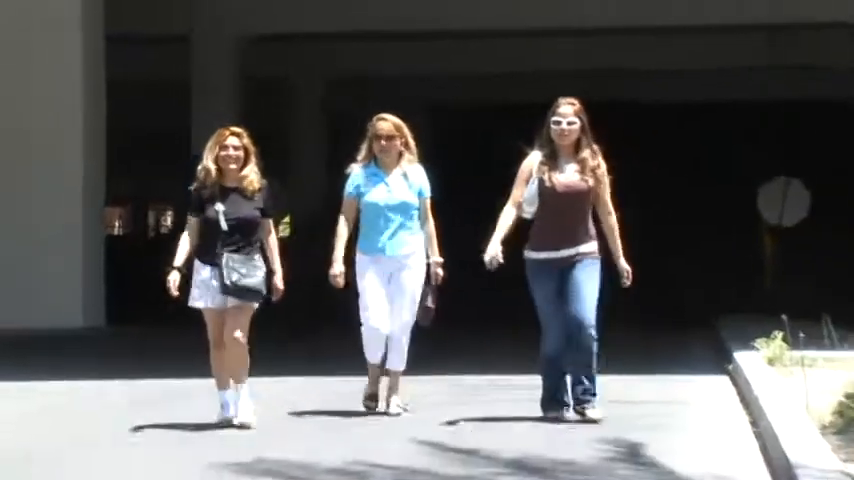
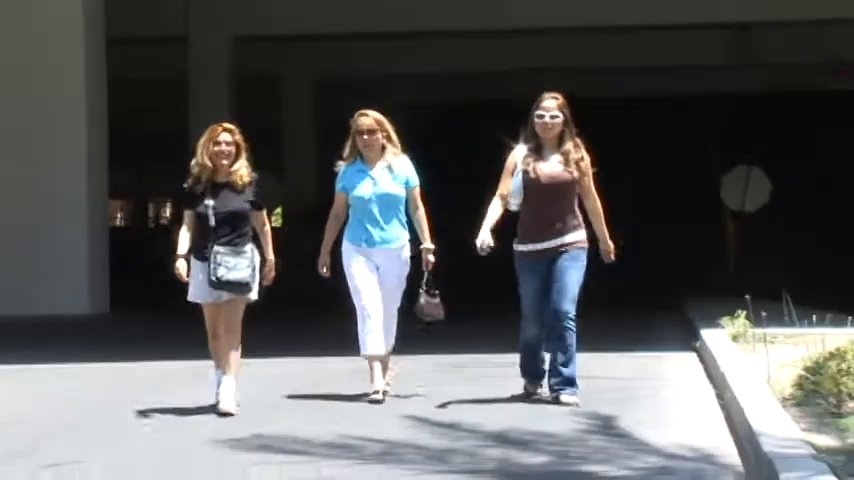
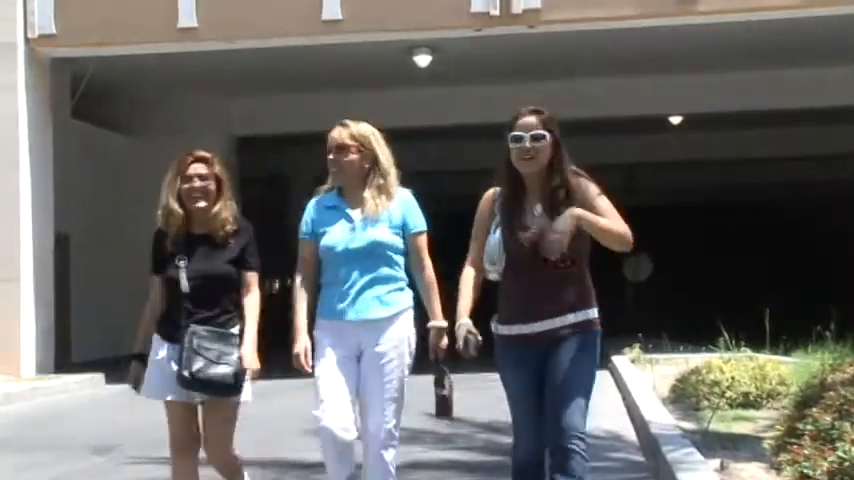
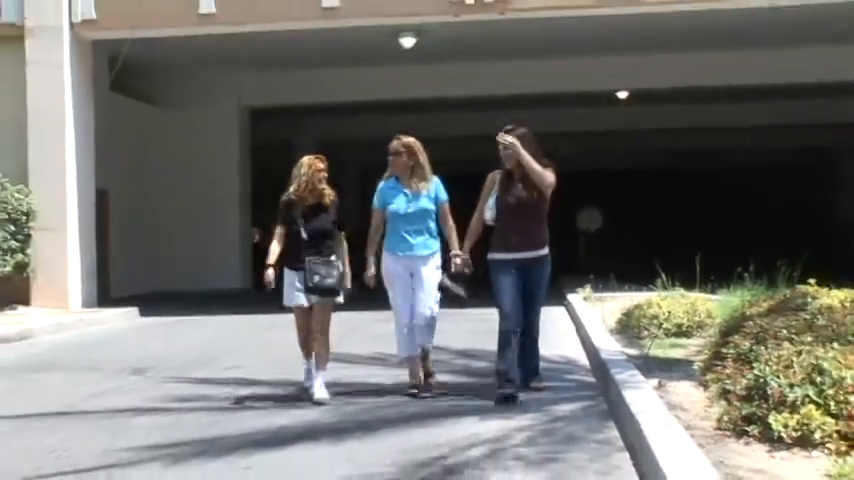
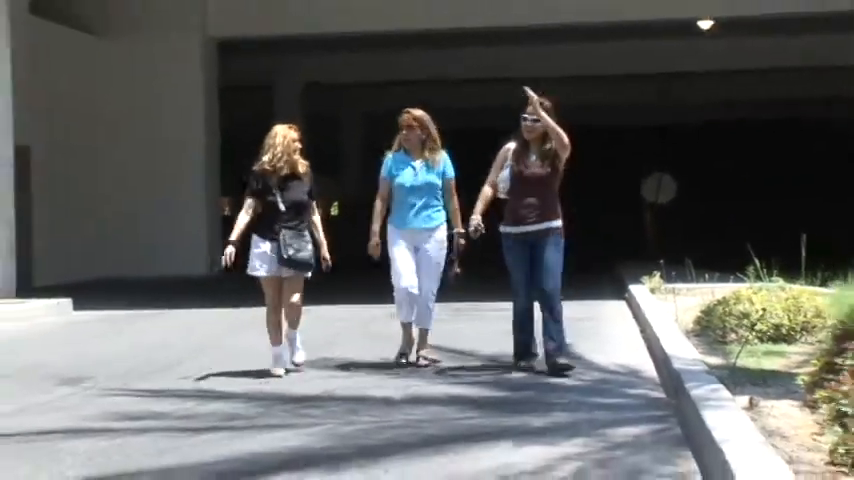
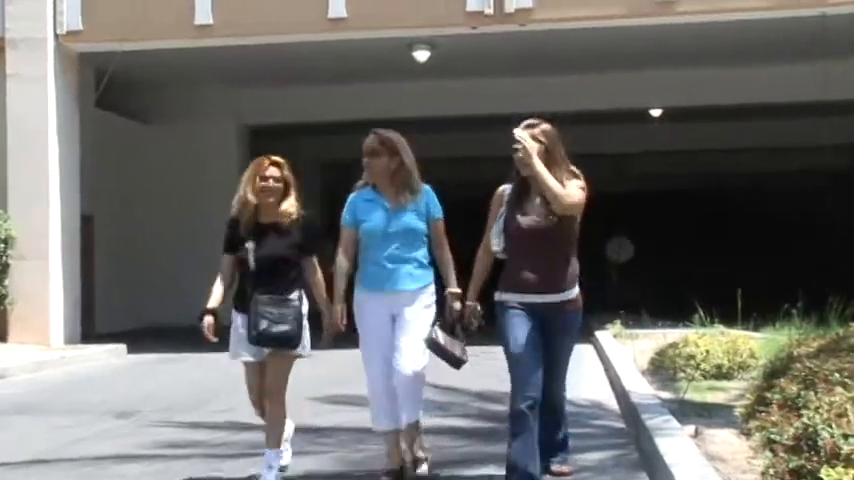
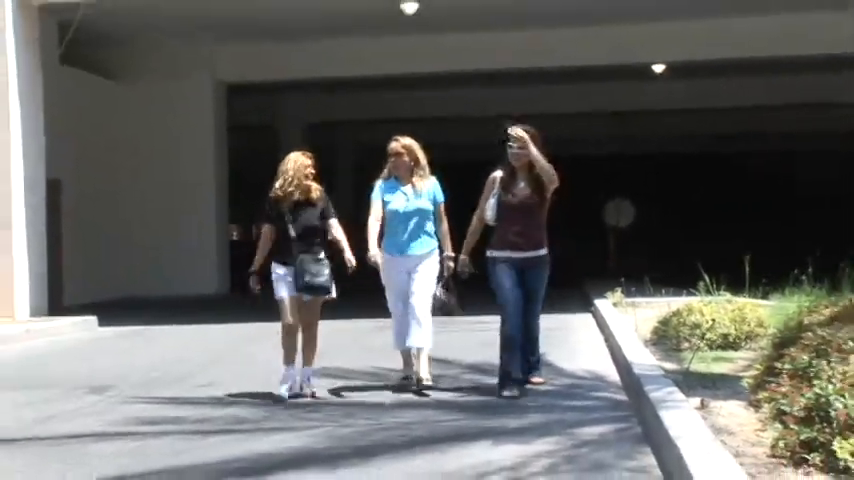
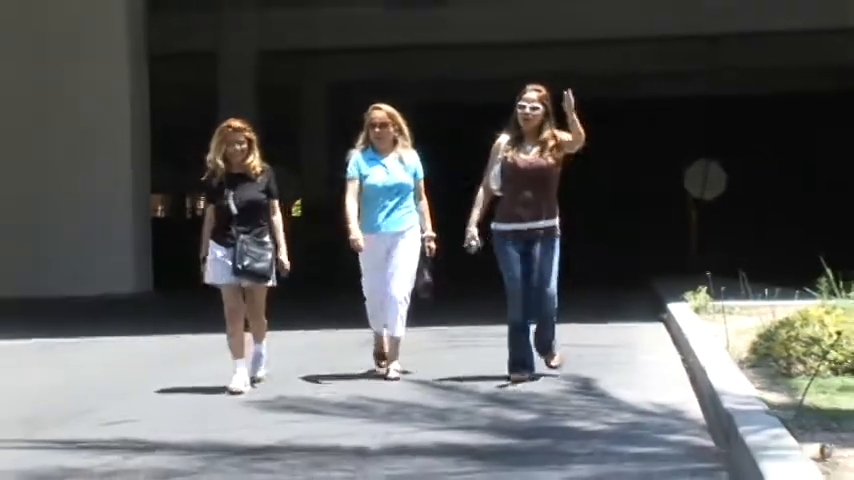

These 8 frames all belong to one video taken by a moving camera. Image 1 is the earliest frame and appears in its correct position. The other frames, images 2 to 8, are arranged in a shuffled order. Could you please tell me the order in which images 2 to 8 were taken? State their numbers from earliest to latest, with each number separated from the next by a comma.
2, 8, 5, 7, 4, 6, 3
